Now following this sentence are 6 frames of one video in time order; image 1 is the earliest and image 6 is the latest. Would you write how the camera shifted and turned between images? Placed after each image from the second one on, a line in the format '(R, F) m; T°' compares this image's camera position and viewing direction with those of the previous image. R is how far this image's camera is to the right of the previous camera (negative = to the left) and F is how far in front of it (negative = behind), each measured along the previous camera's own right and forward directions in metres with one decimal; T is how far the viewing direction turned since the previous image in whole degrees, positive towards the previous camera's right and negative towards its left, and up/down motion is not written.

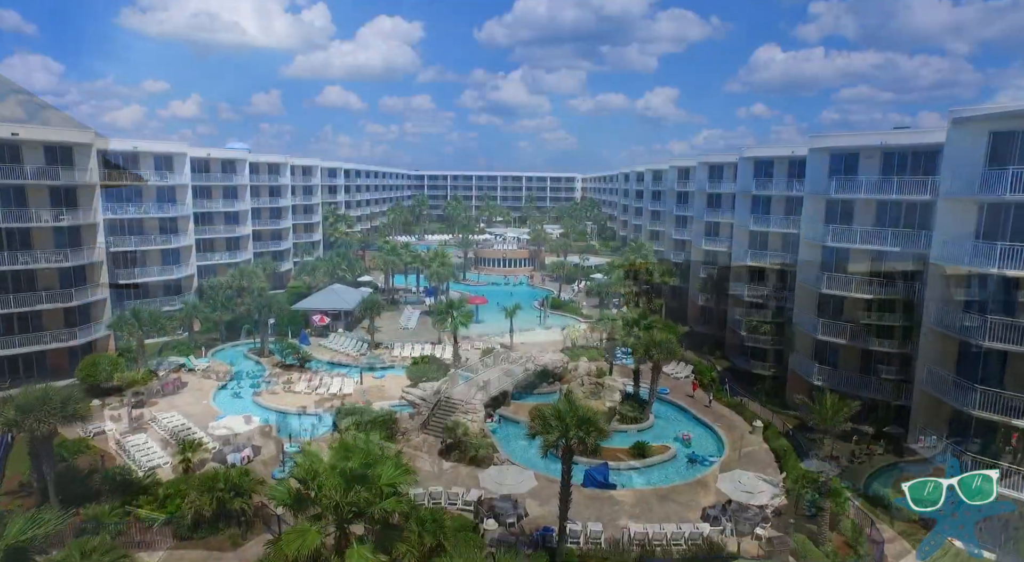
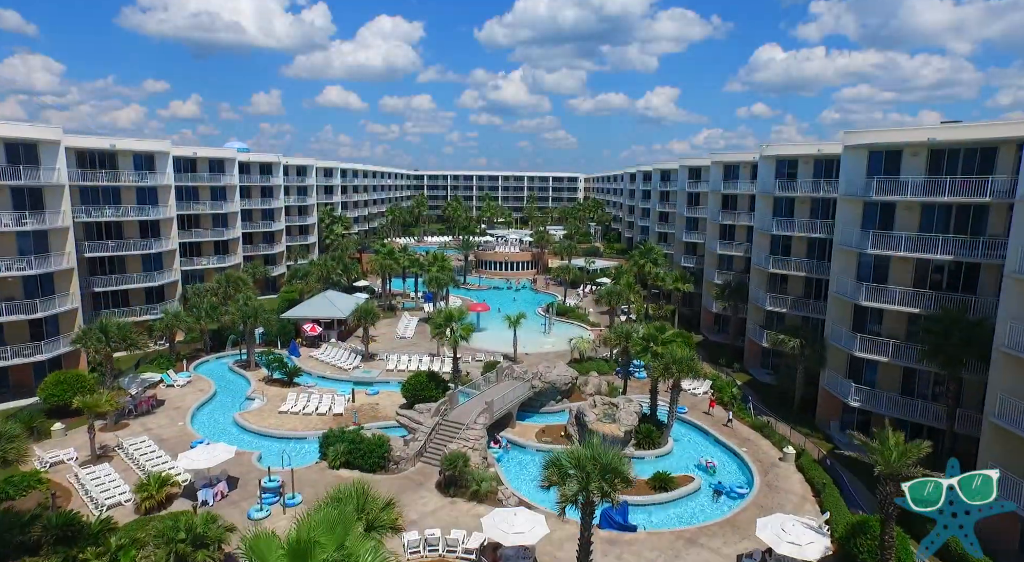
(-0.3, +3.2) m; 0°
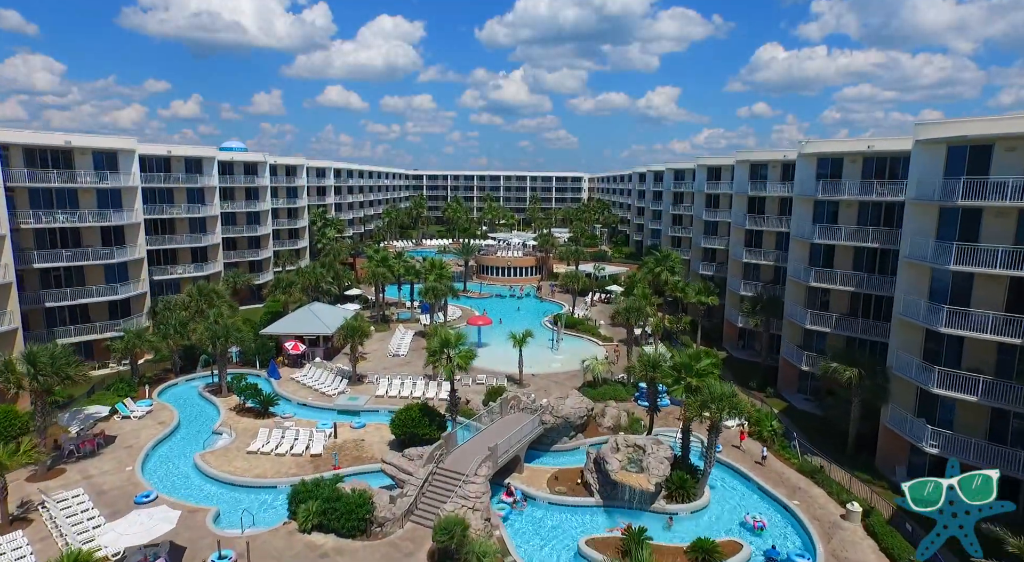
(-0.3, +5.1) m; 0°
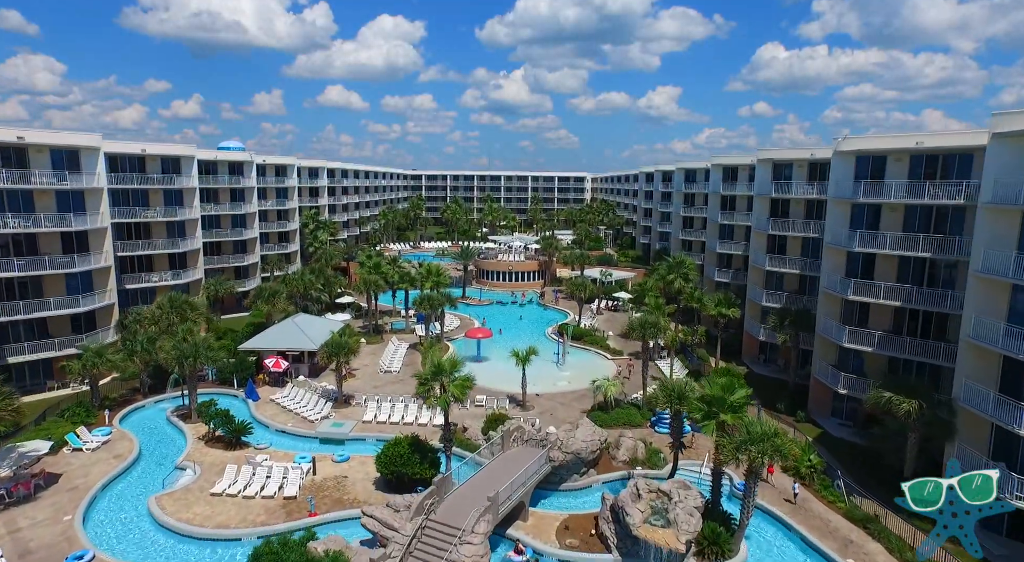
(-0.1, +4.1) m; 0°
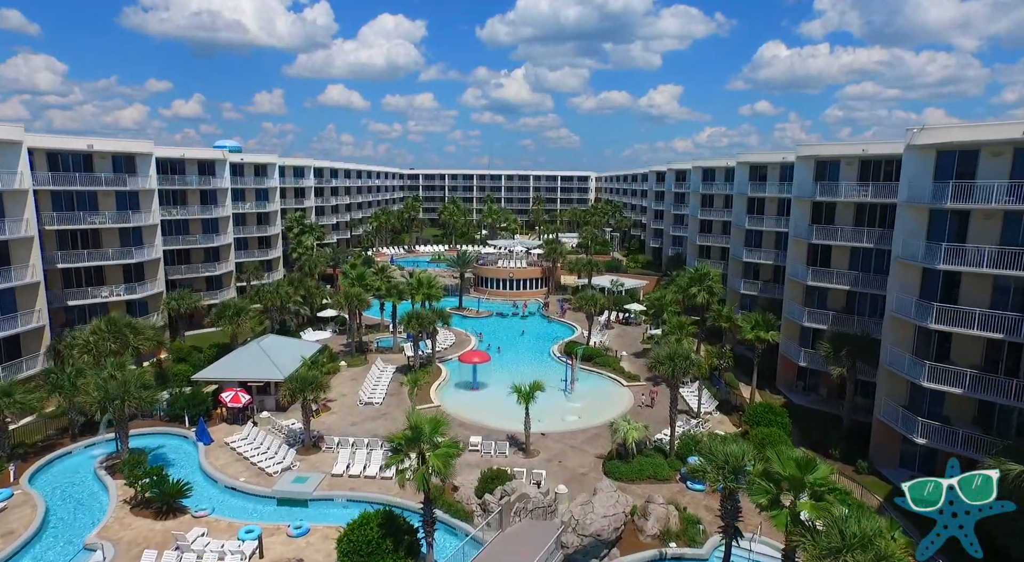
(0.0, +6.4) m; 0°
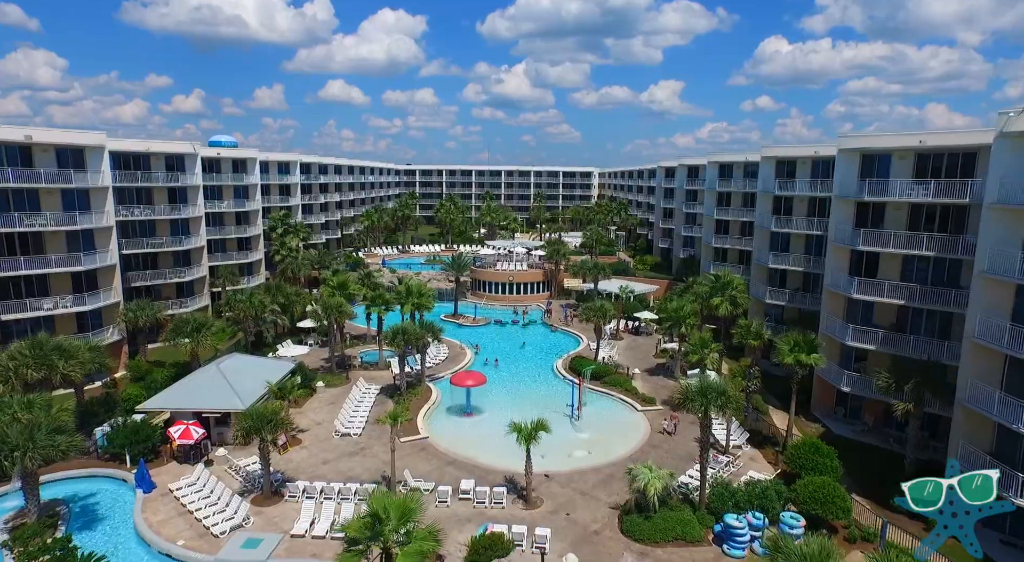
(+0.1, +5.3) m; 0°
